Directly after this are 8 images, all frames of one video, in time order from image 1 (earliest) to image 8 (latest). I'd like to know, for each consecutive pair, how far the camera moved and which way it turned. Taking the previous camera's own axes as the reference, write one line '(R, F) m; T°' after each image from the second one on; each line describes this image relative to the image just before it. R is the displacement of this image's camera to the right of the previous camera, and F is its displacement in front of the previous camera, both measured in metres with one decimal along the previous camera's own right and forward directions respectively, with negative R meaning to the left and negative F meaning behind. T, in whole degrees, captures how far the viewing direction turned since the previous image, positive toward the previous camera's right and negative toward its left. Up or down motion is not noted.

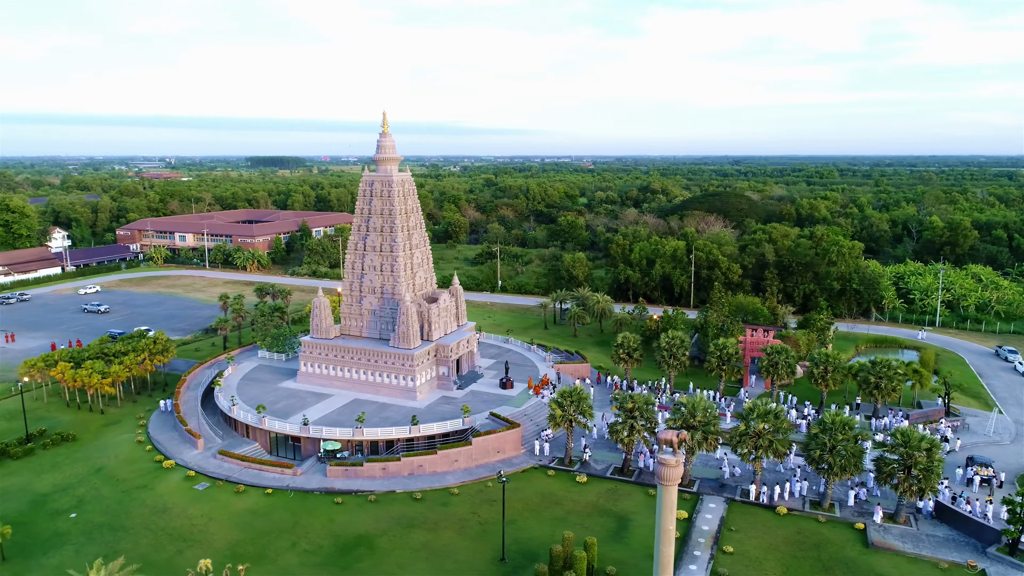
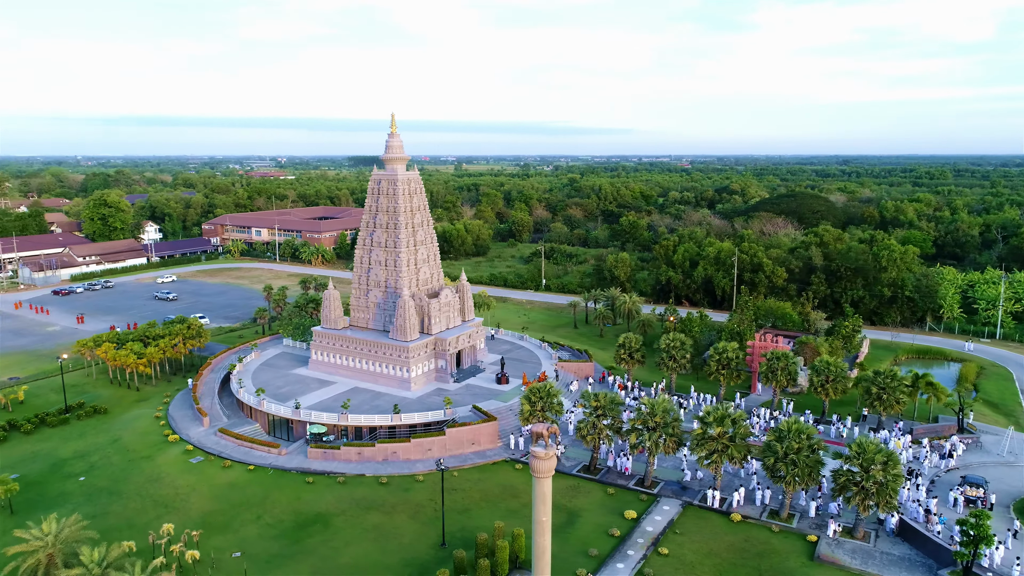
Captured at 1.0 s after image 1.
(+5.8, -0.4) m; -8°
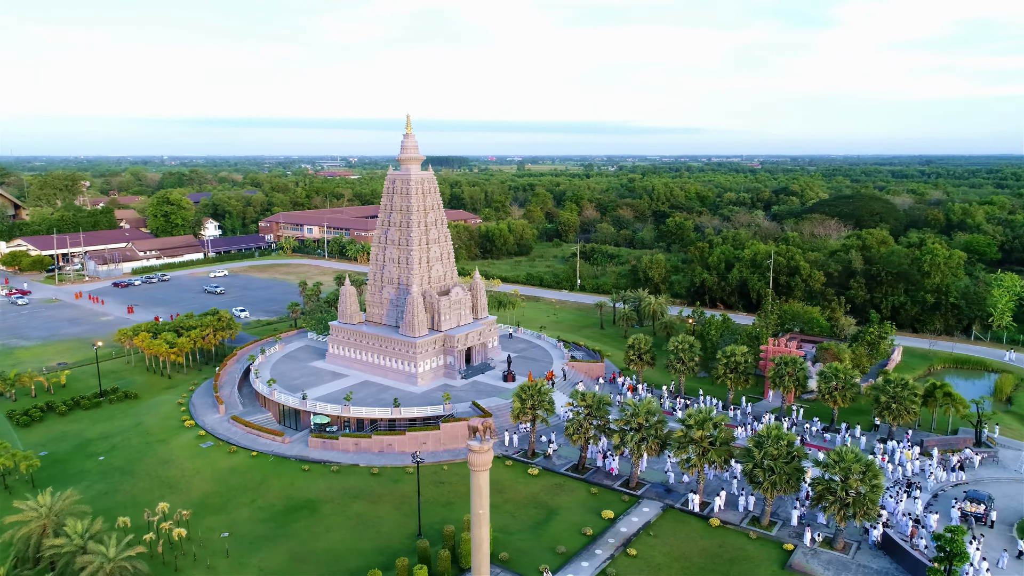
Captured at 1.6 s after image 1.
(+3.5, -0.3) m; -5°
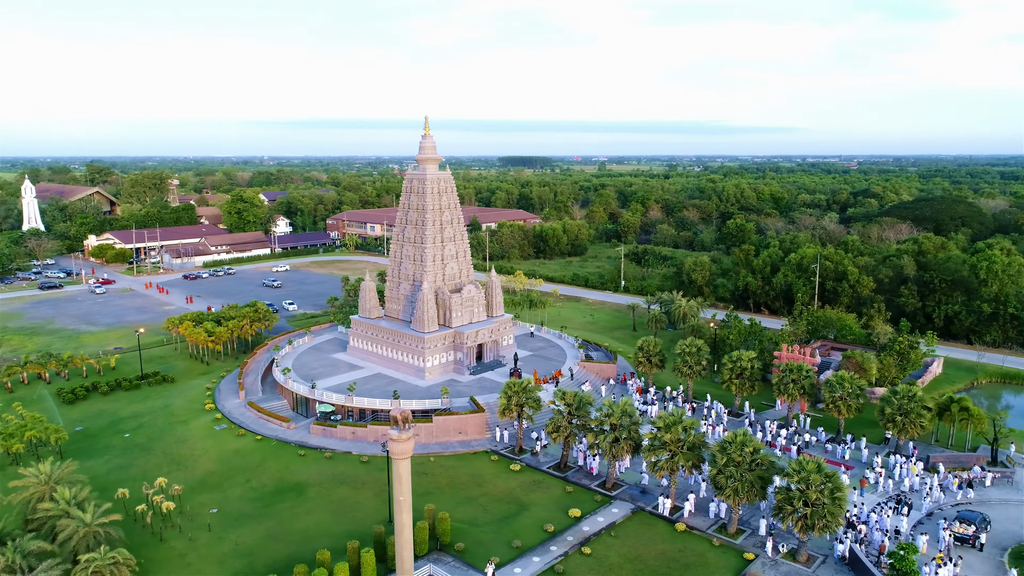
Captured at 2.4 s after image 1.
(+4.6, -0.3) m; -7°
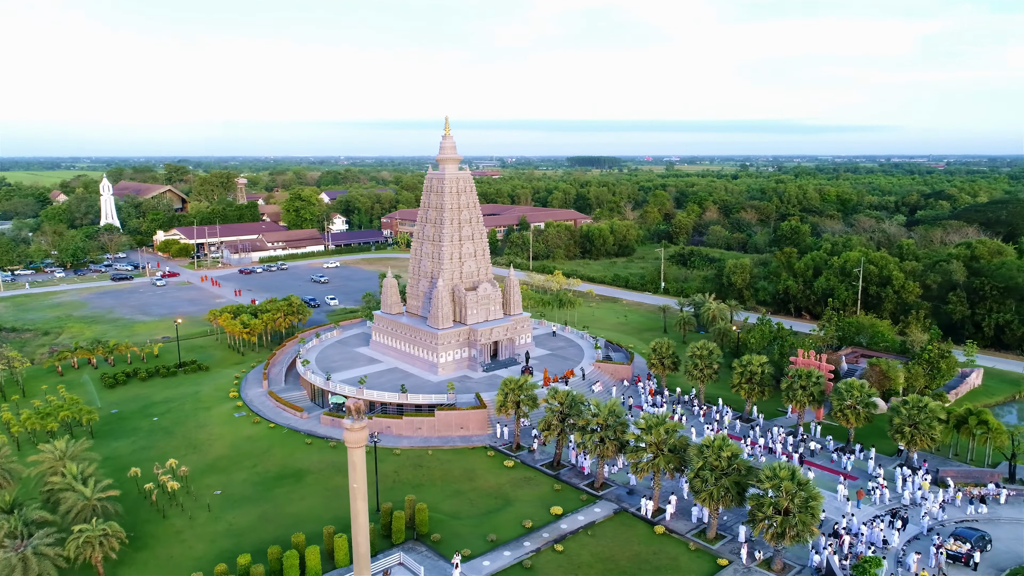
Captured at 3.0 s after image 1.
(+3.4, -0.2) m; -6°
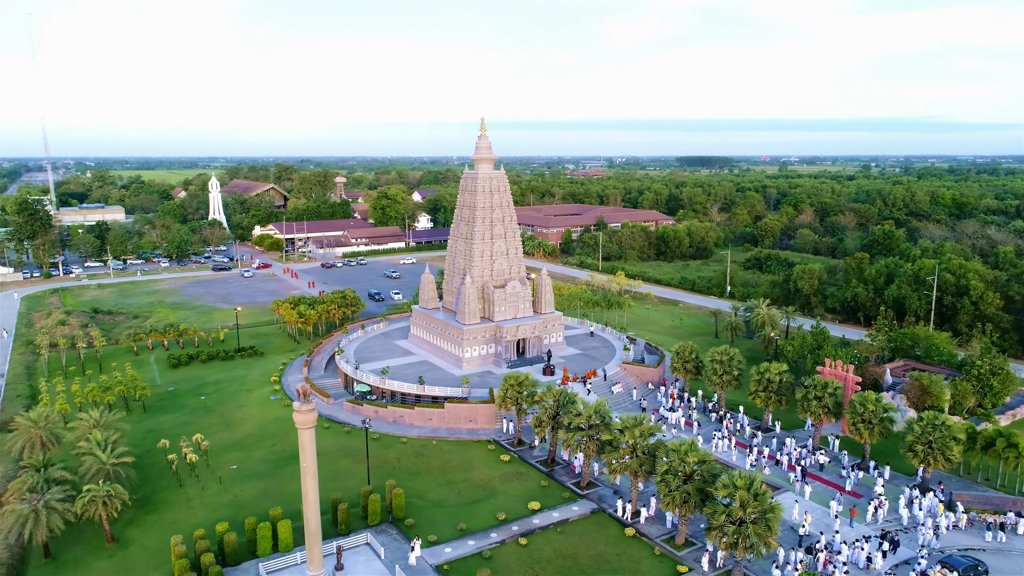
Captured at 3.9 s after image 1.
(+5.2, -0.2) m; -9°
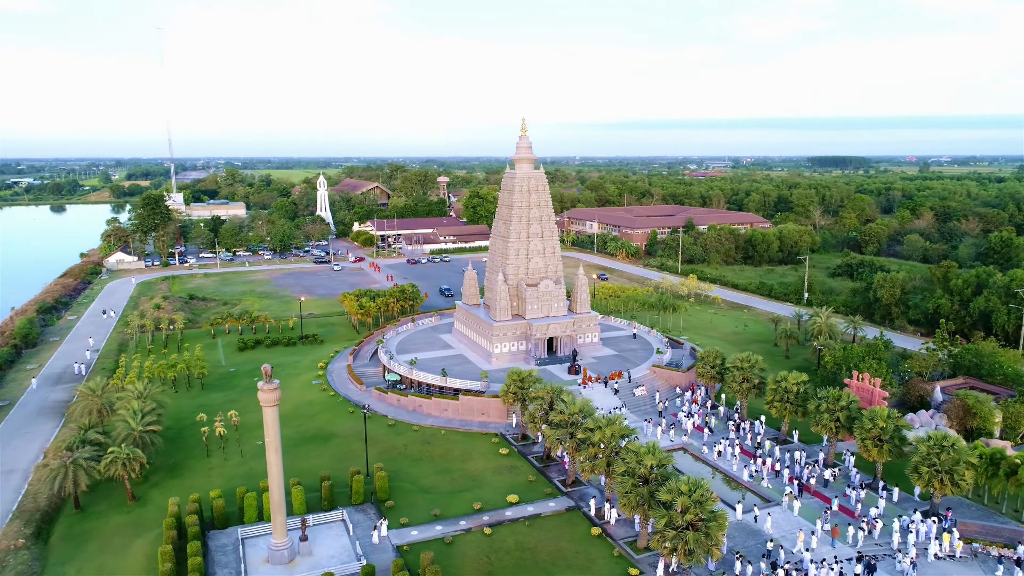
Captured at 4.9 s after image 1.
(+5.7, -0.2) m; -10°
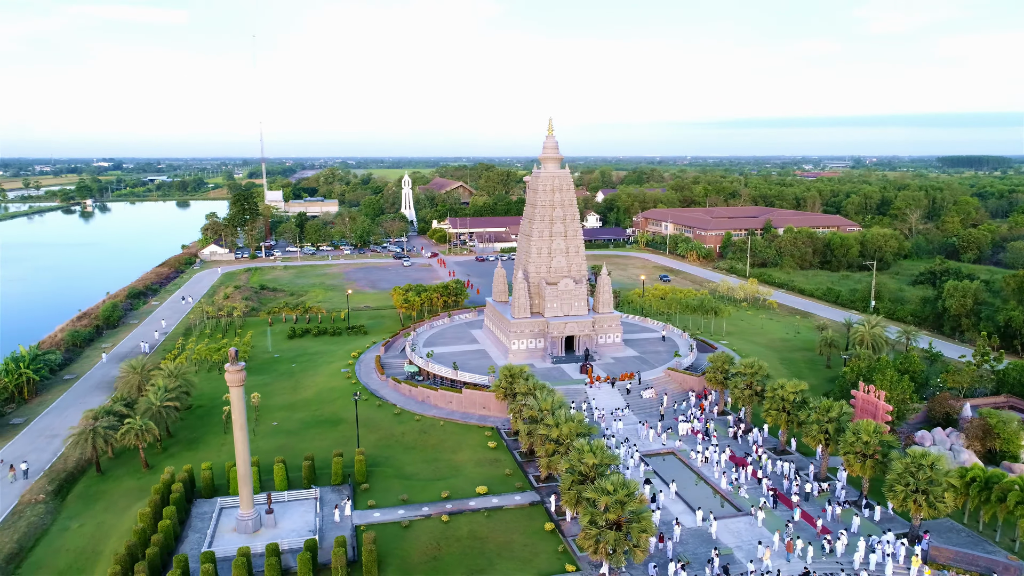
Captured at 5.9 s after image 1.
(+5.8, -0.2) m; -9°
